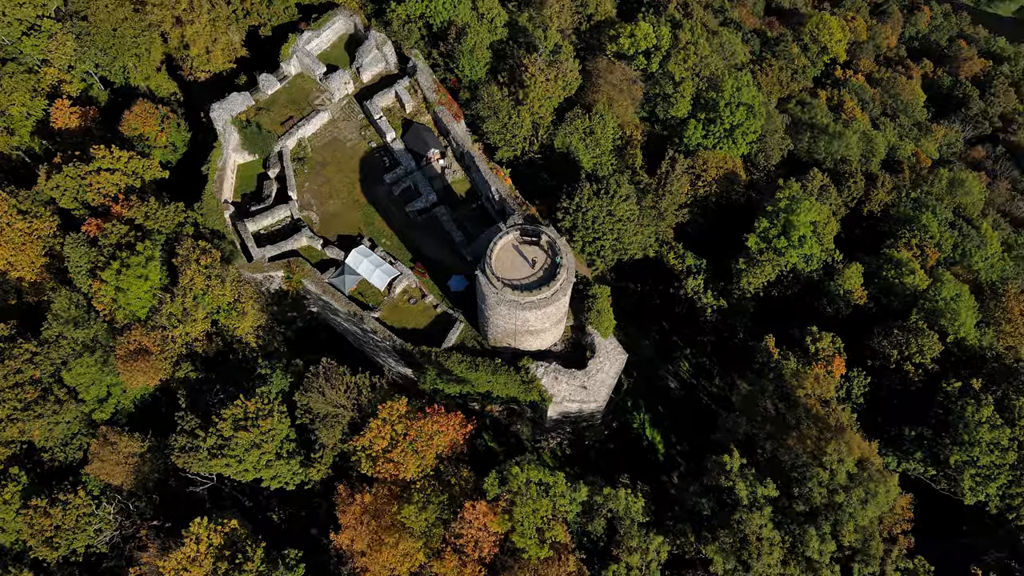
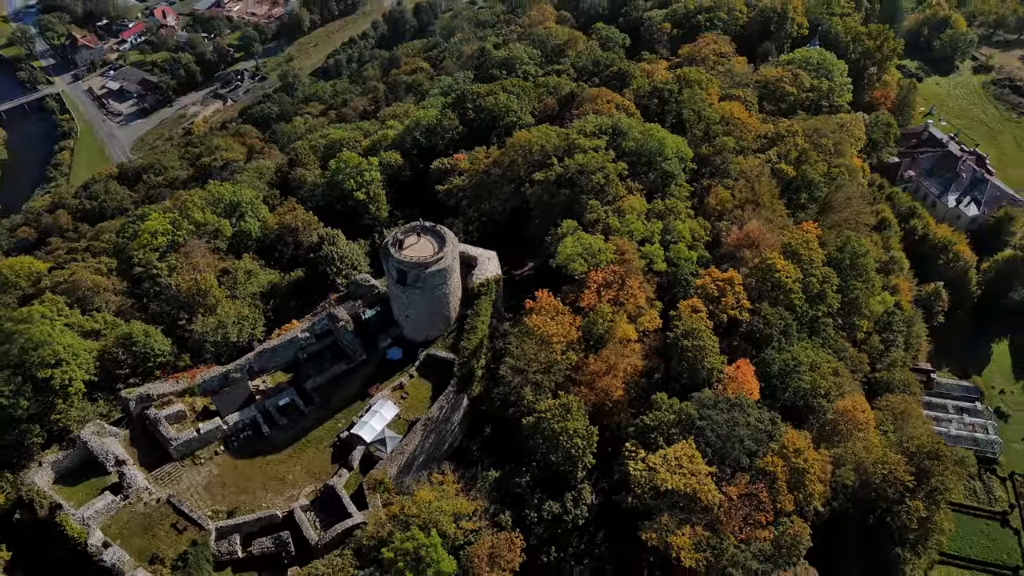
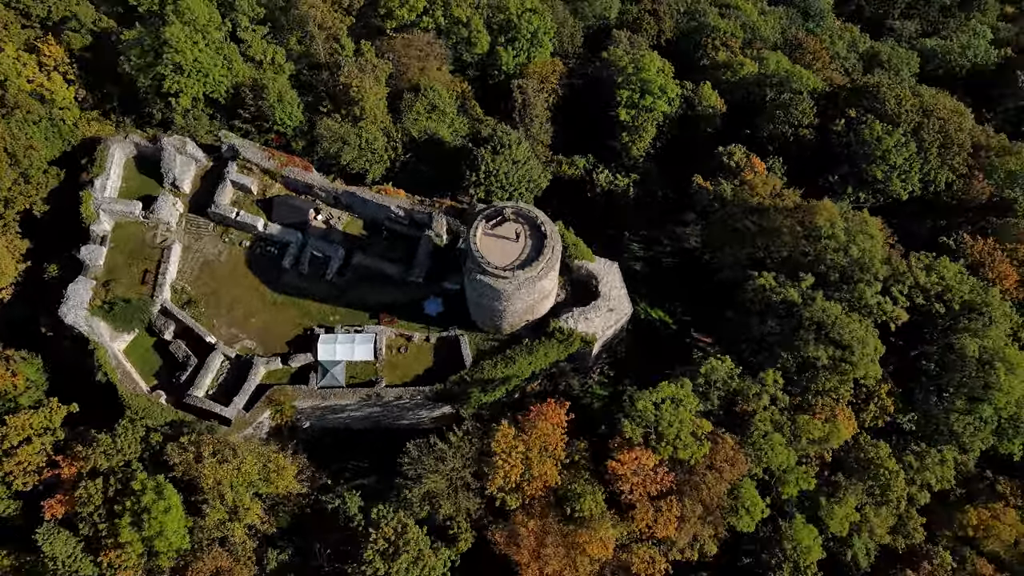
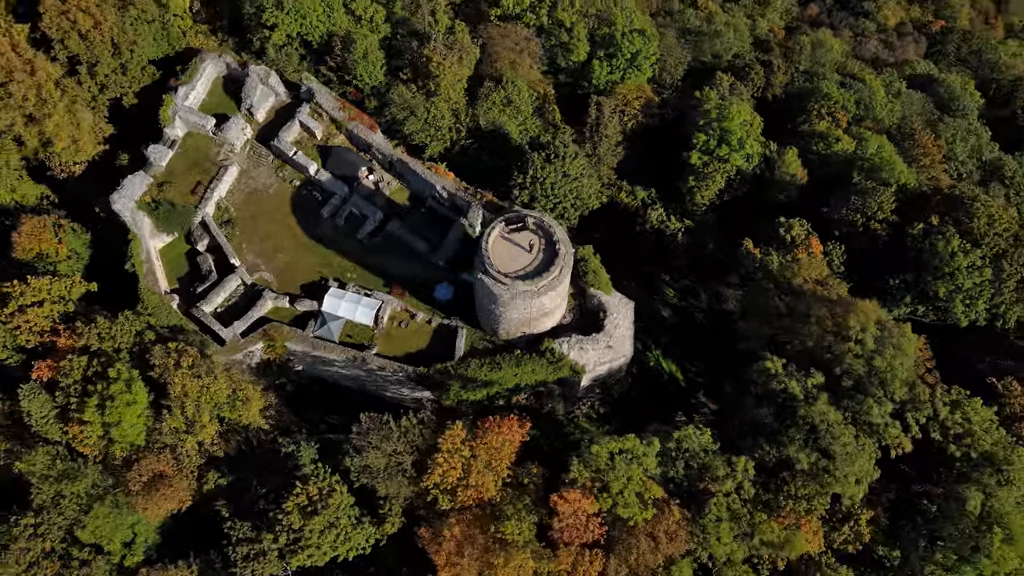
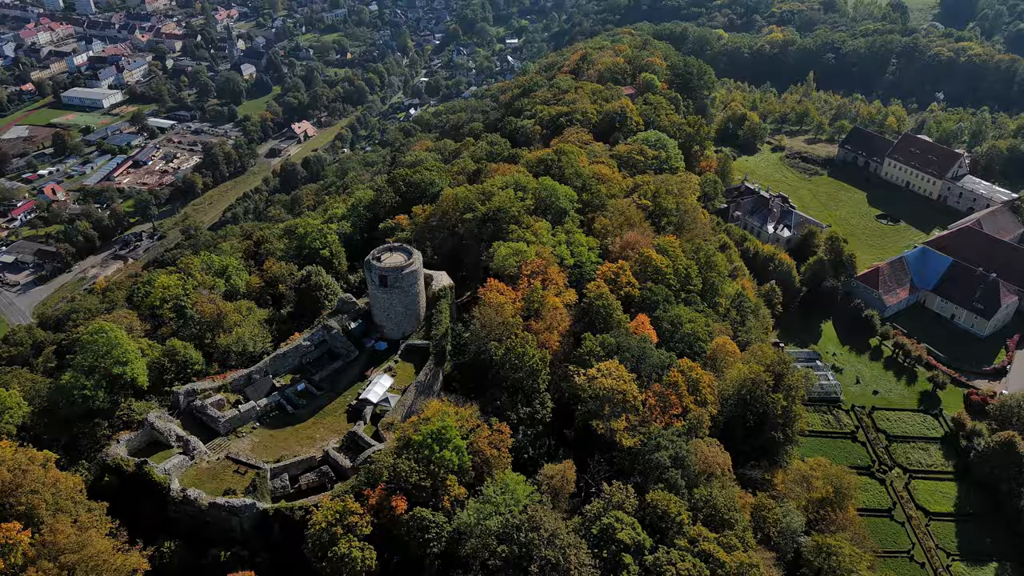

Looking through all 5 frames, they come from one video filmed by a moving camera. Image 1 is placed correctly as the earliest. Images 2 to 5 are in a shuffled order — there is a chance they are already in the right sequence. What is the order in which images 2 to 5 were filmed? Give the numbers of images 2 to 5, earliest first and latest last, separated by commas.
4, 3, 2, 5
